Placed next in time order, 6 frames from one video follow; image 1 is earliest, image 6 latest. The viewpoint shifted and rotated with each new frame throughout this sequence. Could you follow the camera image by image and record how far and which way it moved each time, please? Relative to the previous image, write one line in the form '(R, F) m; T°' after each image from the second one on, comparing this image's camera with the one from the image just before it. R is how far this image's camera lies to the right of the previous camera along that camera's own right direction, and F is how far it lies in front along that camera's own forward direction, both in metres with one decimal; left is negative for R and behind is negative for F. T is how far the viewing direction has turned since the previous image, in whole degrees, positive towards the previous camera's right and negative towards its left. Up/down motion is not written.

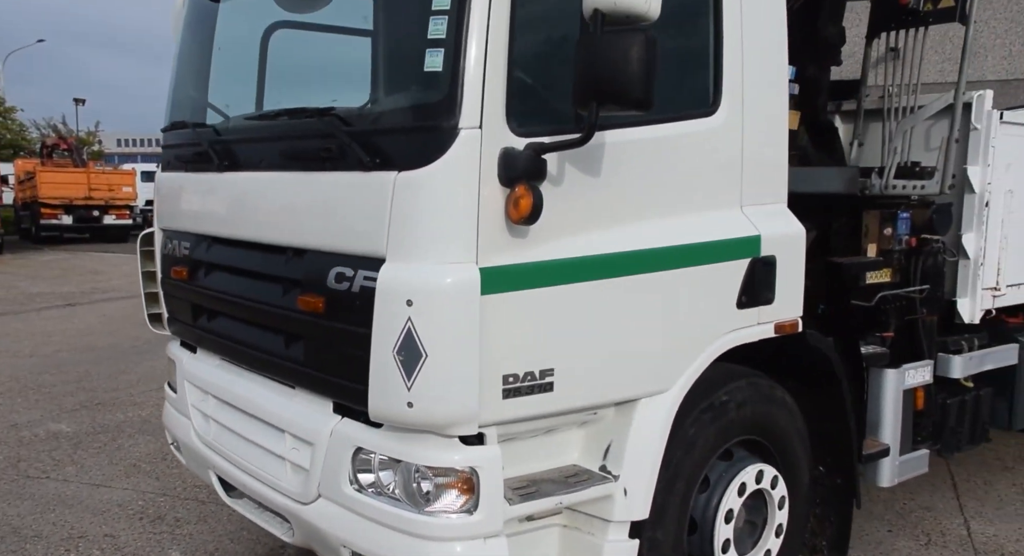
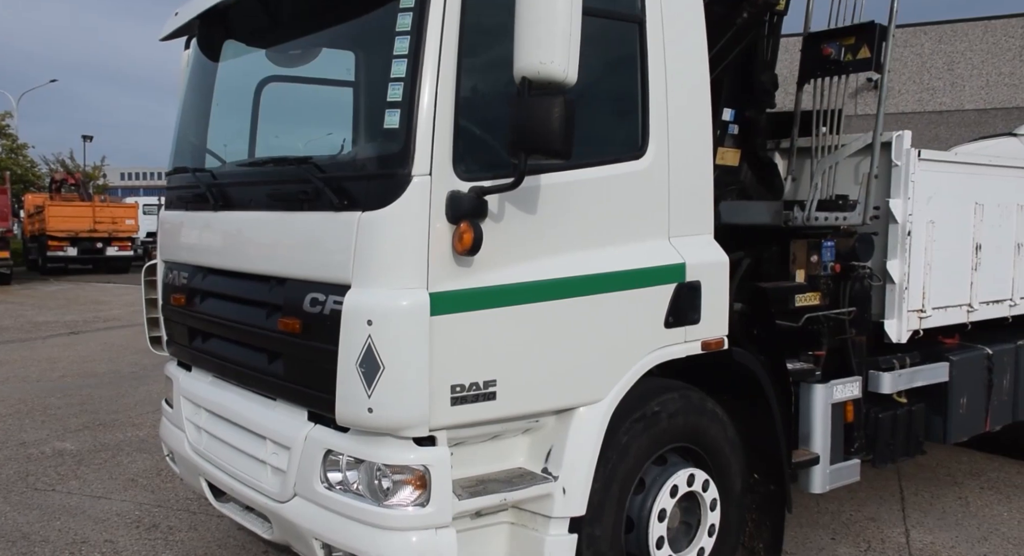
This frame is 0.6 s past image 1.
(+0.2, -0.4) m; 0°
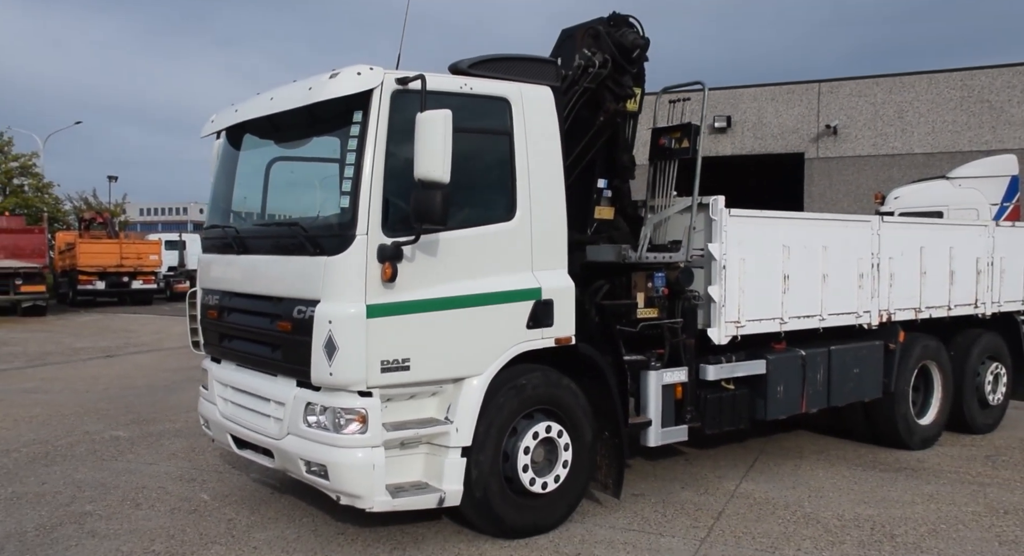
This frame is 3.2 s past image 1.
(+0.6, -1.7) m; -1°
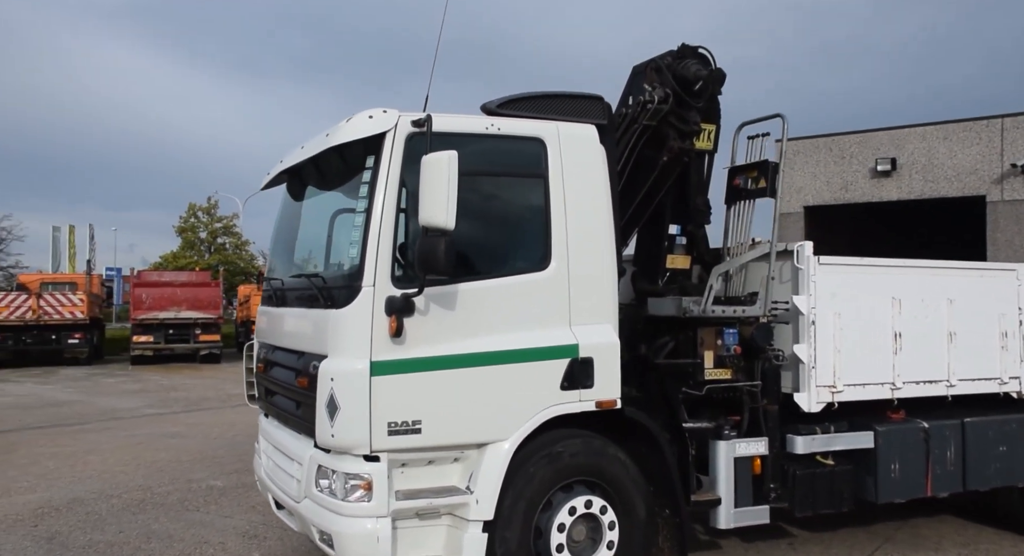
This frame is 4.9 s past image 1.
(+0.7, +0.5) m; -12°
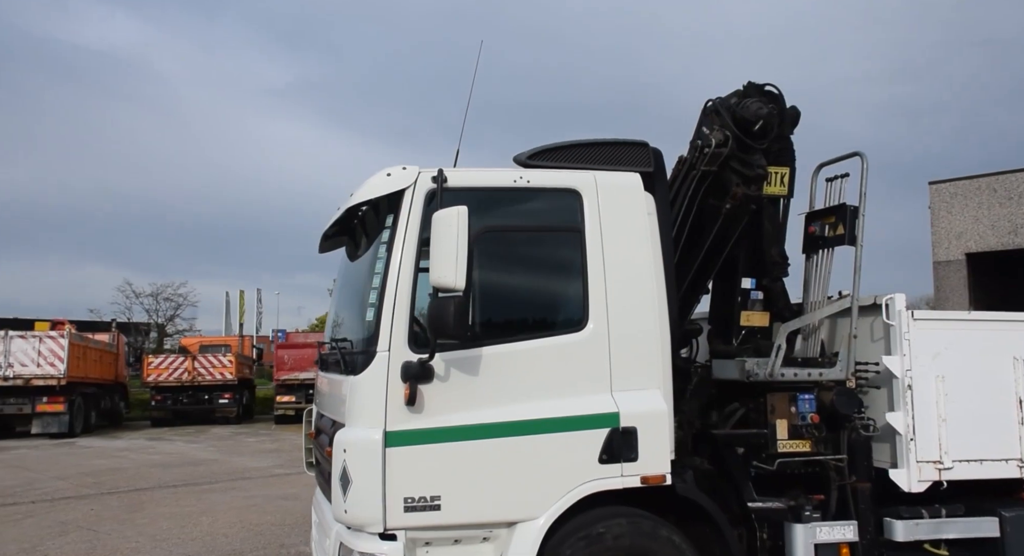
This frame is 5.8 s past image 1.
(+0.5, +0.3) m; -10°
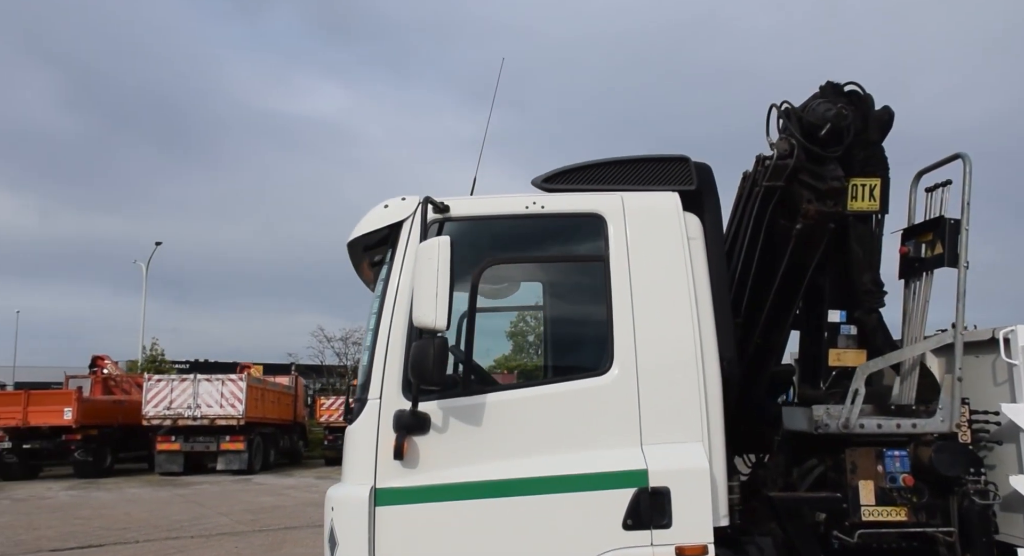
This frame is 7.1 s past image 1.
(+0.7, +0.5) m; -13°
